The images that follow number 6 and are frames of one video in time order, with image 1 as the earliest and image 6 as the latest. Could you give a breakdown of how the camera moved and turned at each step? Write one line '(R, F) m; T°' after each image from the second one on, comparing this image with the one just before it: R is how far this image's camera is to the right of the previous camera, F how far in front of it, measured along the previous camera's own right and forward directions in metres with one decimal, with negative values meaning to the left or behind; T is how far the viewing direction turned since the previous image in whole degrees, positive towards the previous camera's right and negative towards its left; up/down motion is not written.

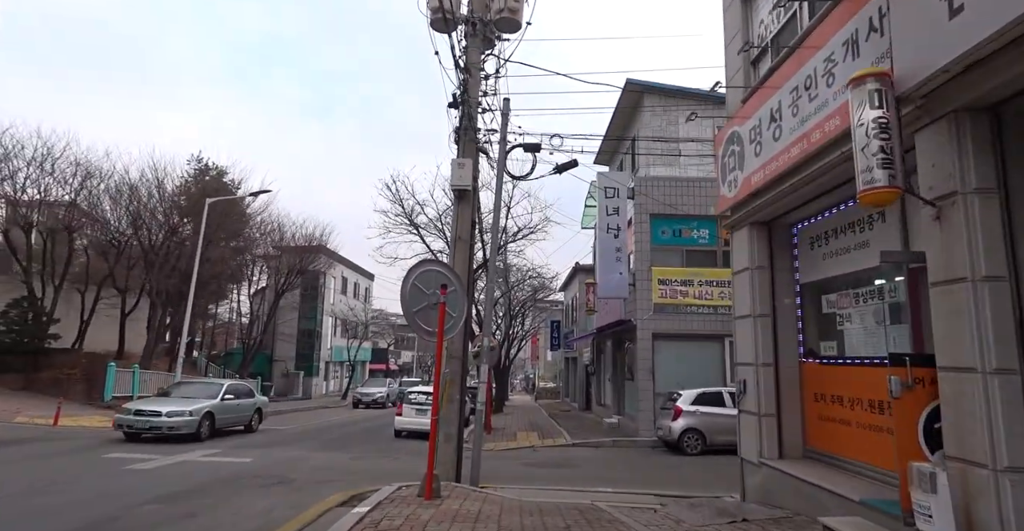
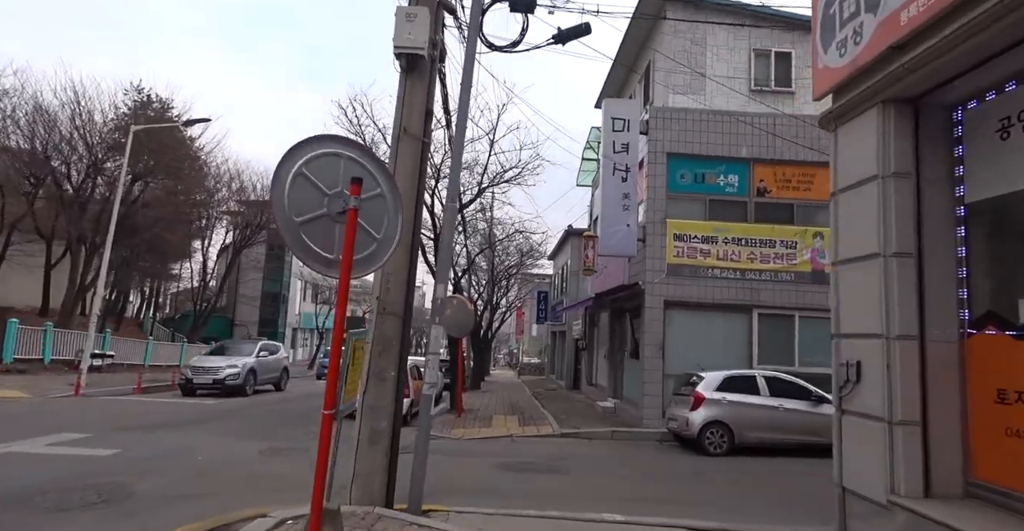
(+0.2, +3.6) m; +1°
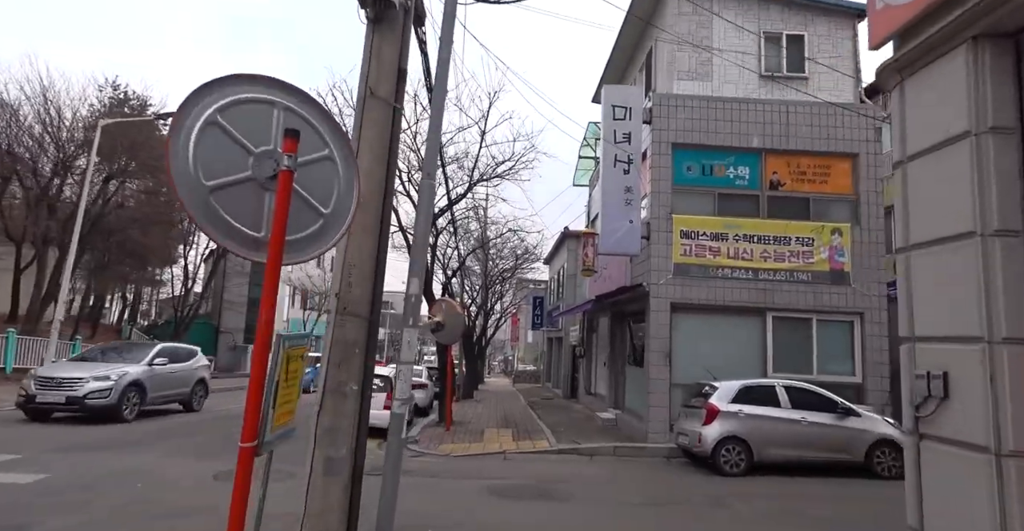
(0.0, +1.2) m; 0°
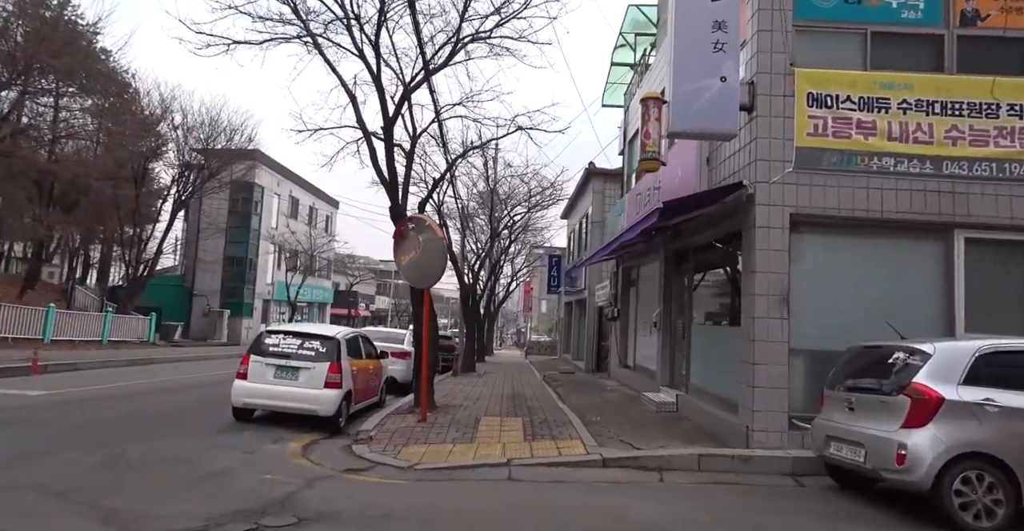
(0.0, +5.3) m; -1°
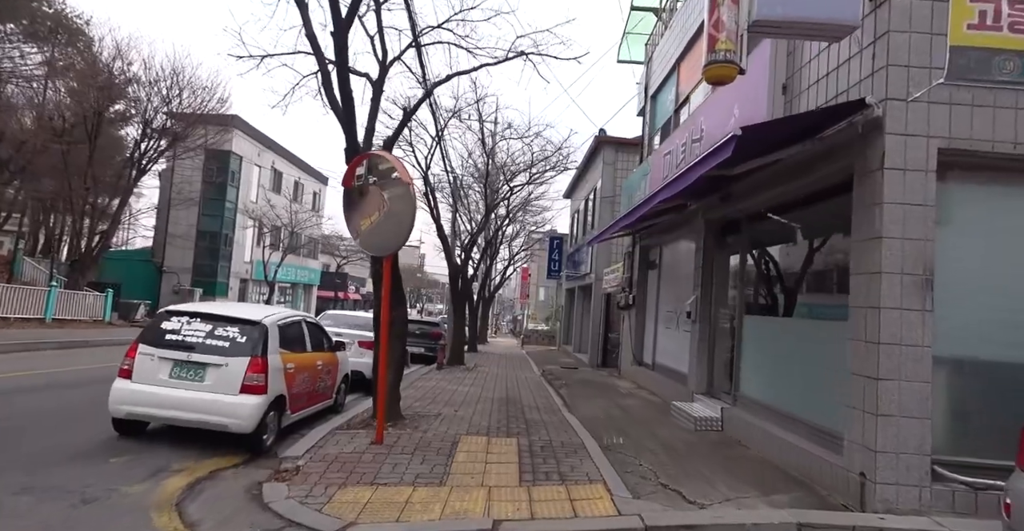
(0.0, +2.8) m; 0°
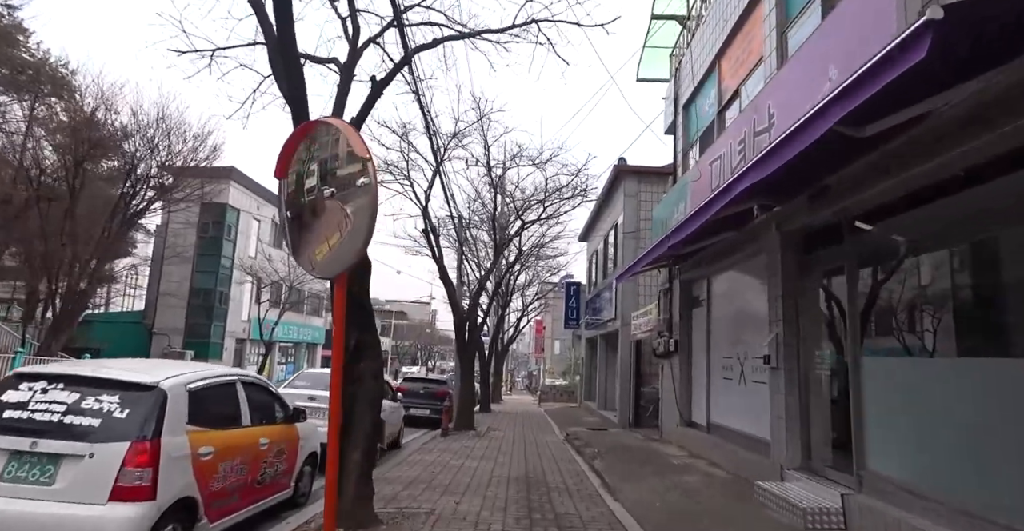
(0.0, +2.4) m; -1°
